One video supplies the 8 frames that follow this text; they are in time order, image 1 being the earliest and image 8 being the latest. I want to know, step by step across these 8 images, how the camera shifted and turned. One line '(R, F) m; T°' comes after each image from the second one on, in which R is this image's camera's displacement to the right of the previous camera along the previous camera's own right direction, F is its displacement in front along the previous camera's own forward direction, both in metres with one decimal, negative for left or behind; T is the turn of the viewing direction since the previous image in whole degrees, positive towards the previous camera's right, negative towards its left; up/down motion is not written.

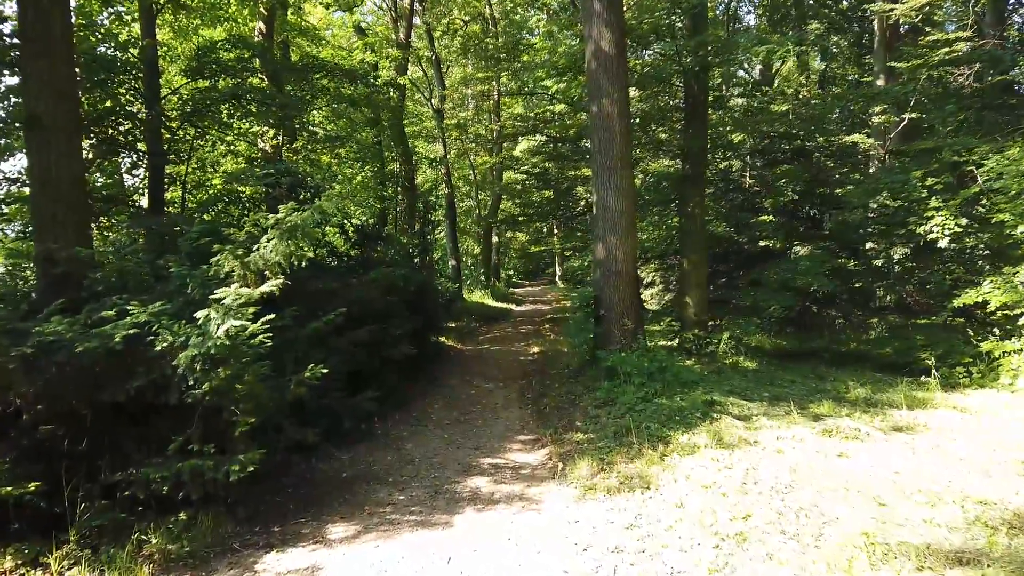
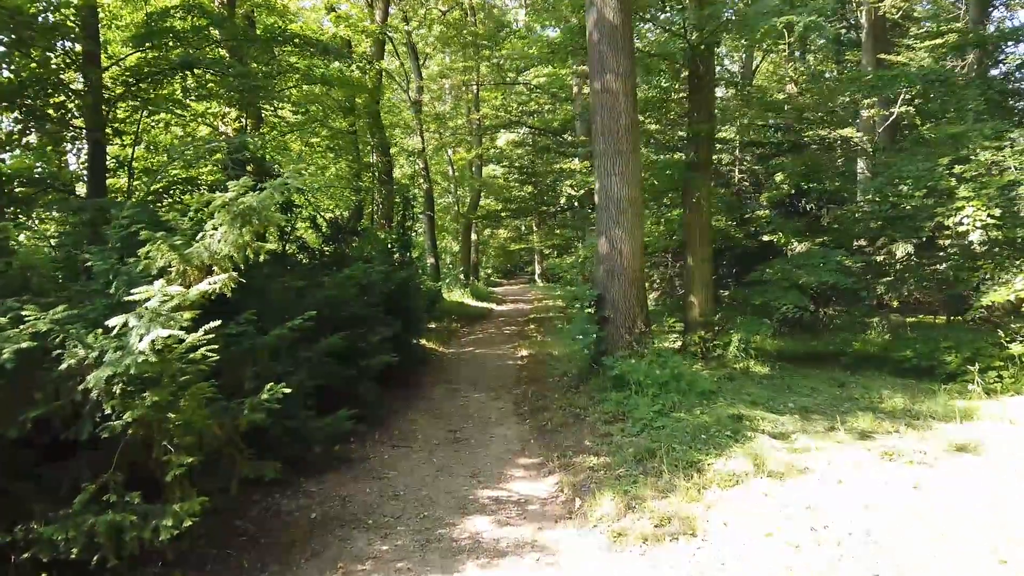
(-0.2, +0.9) m; +2°
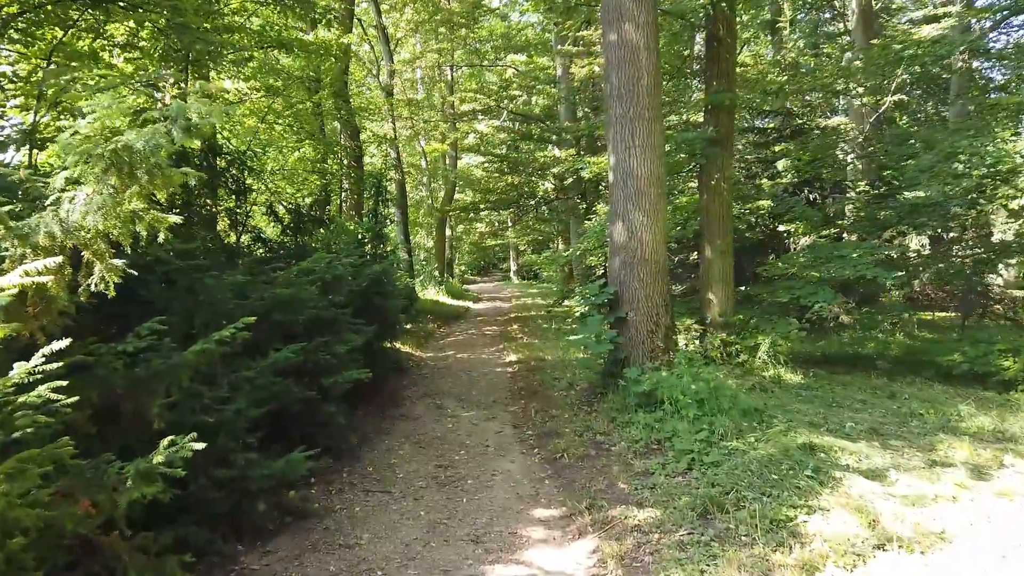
(-0.2, +1.4) m; +2°
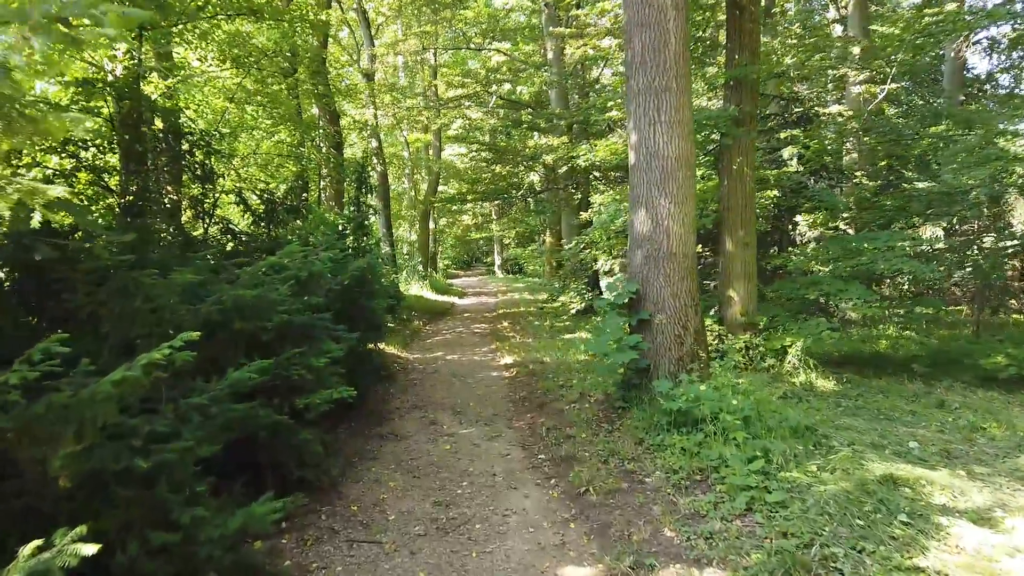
(-0.2, +0.9) m; +1°
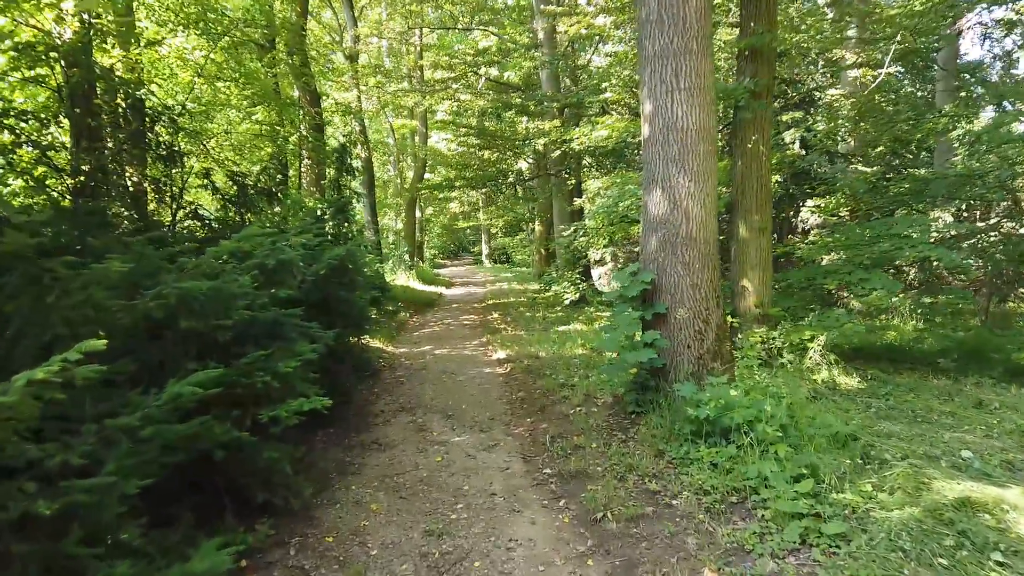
(-0.1, +0.7) m; +1°
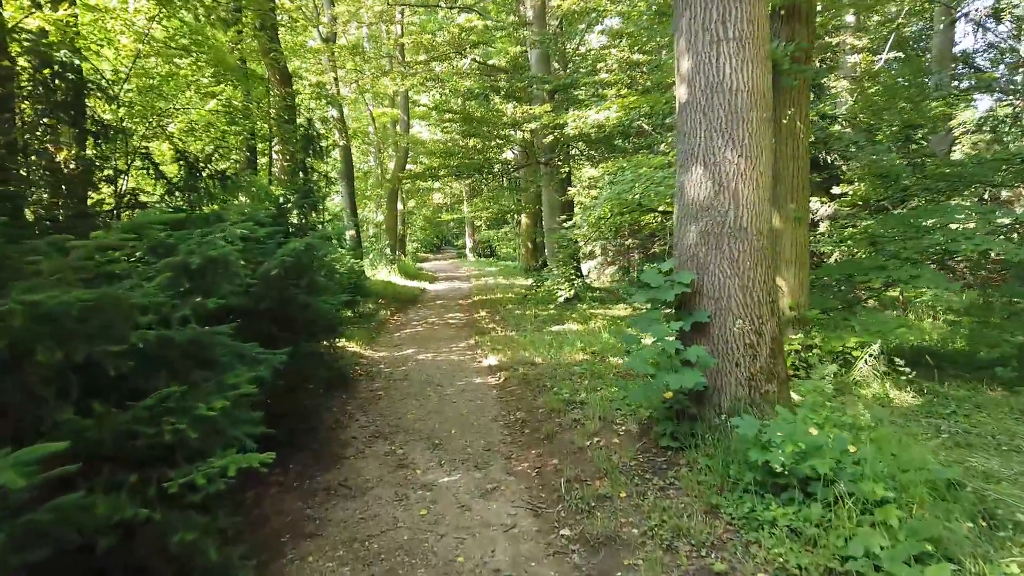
(-0.1, +1.0) m; +1°
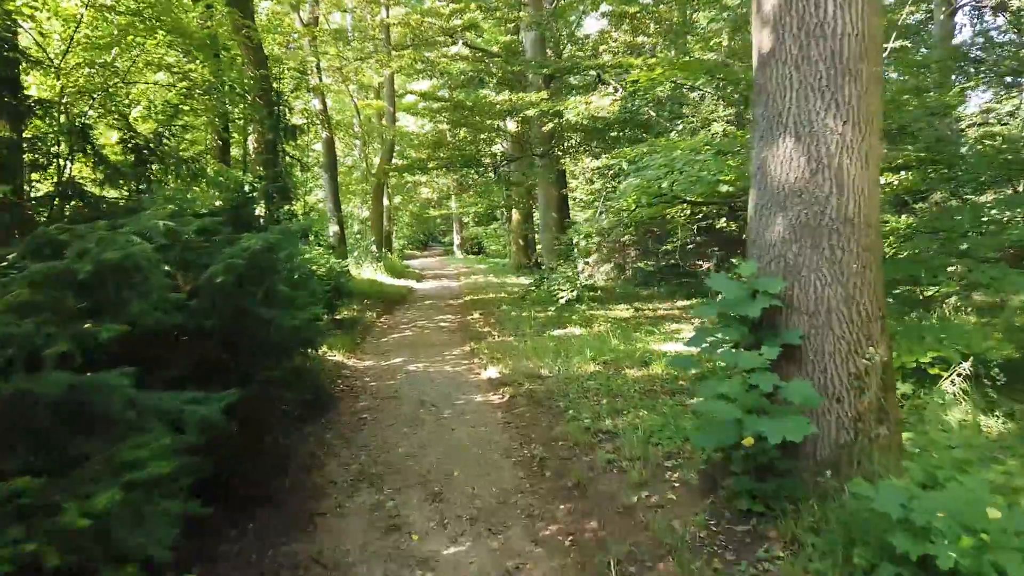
(-0.2, +1.0) m; +1°
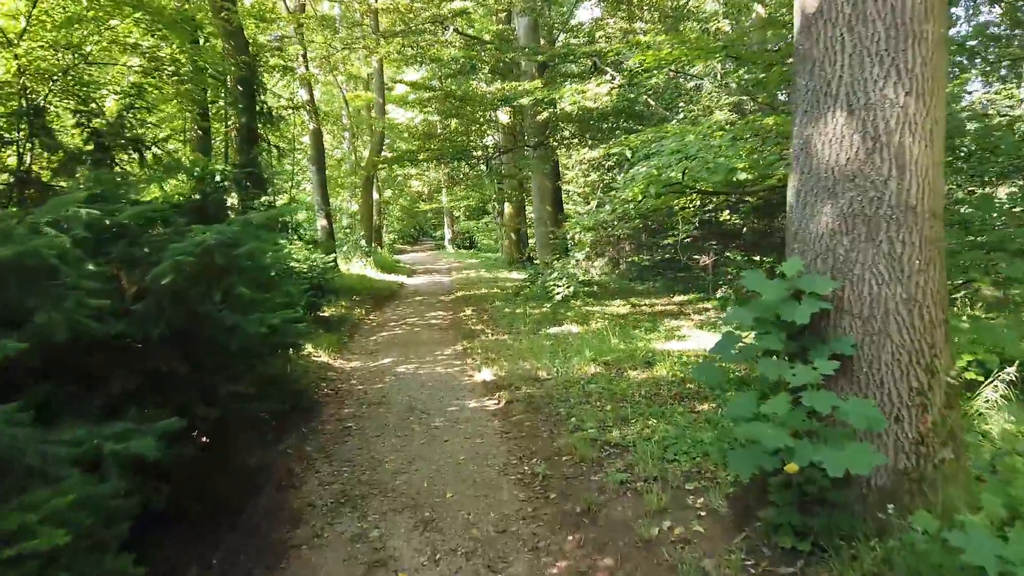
(0.0, +0.4) m; +1°
